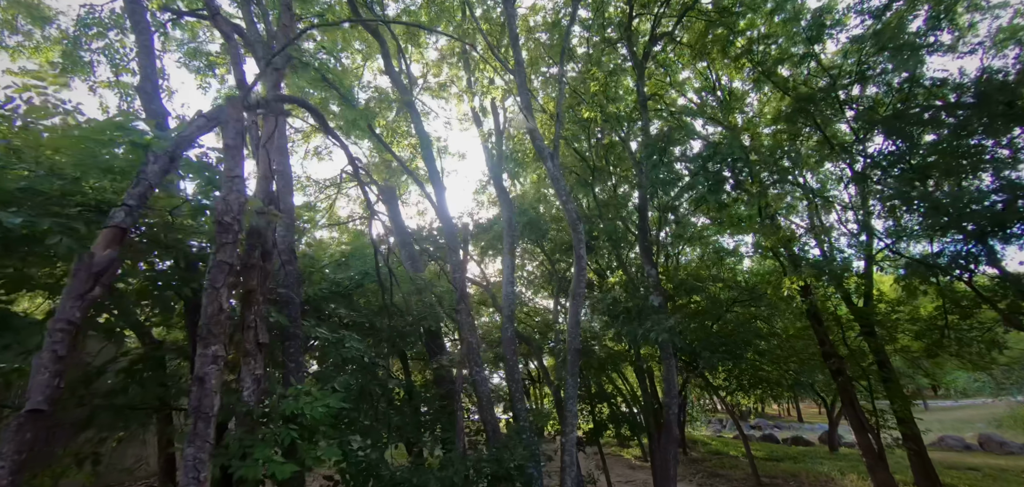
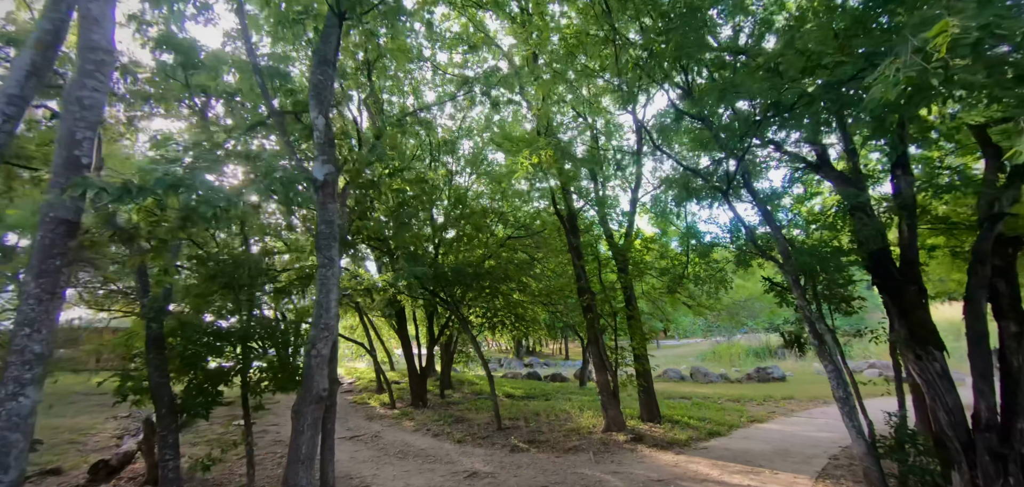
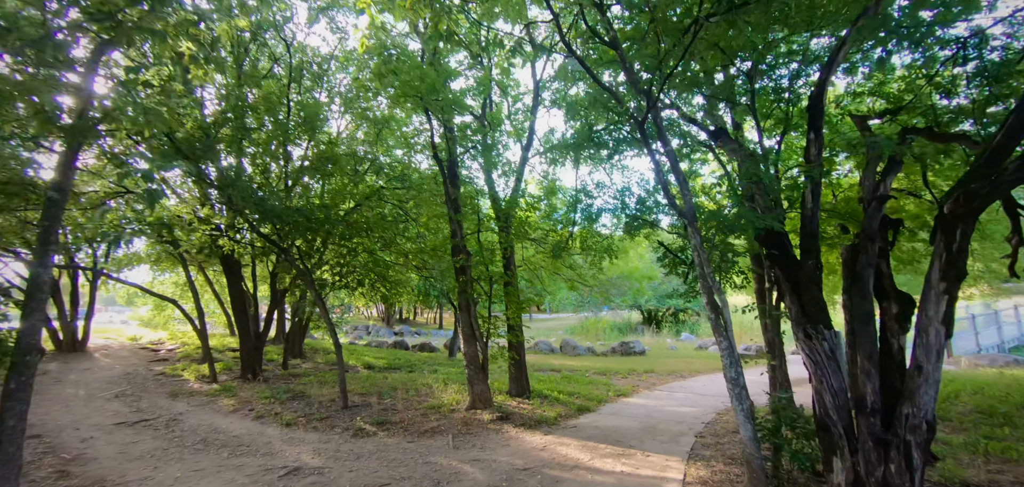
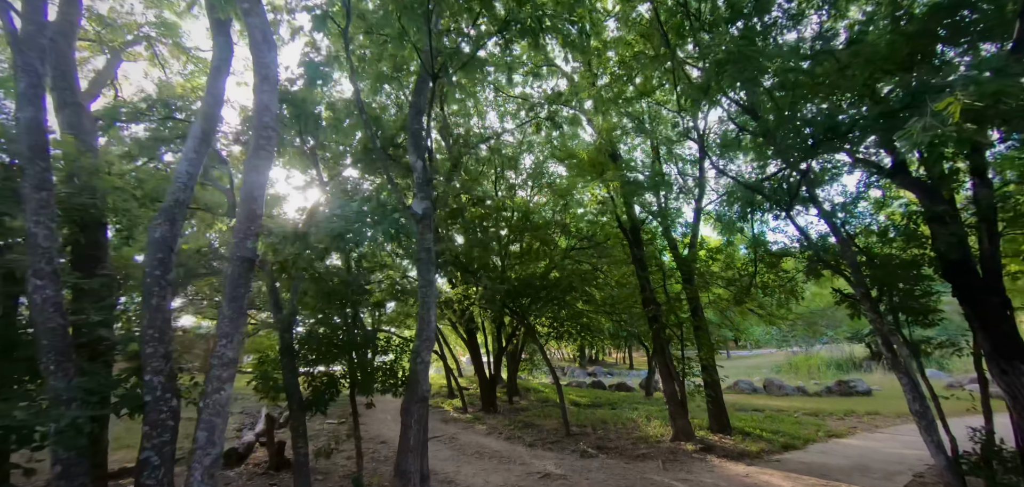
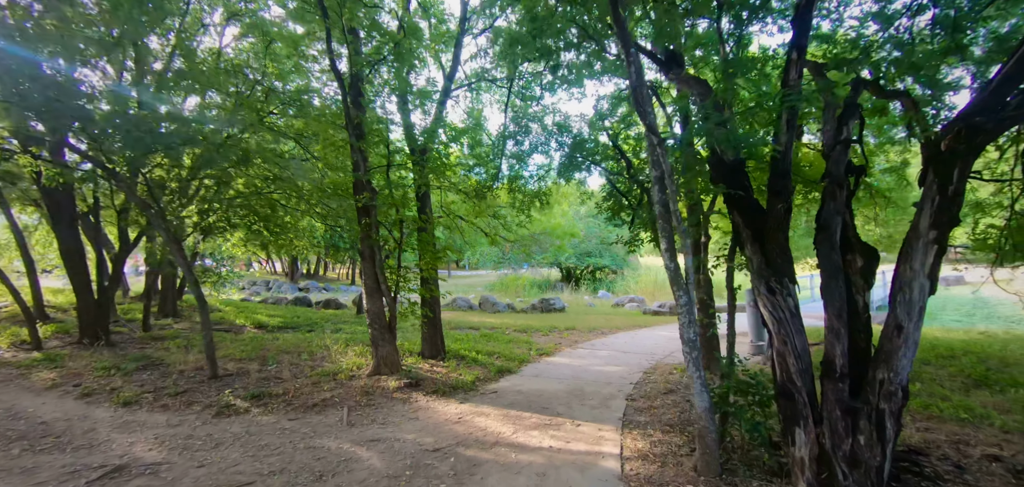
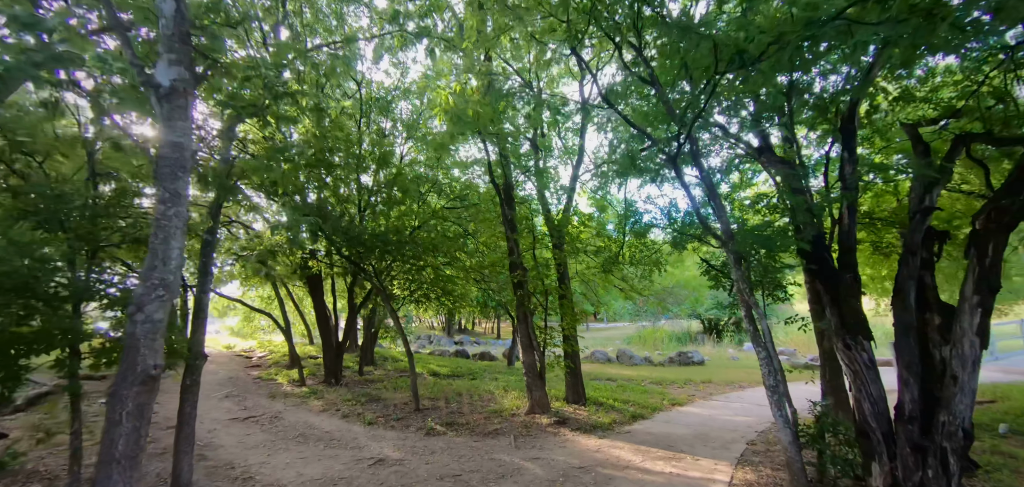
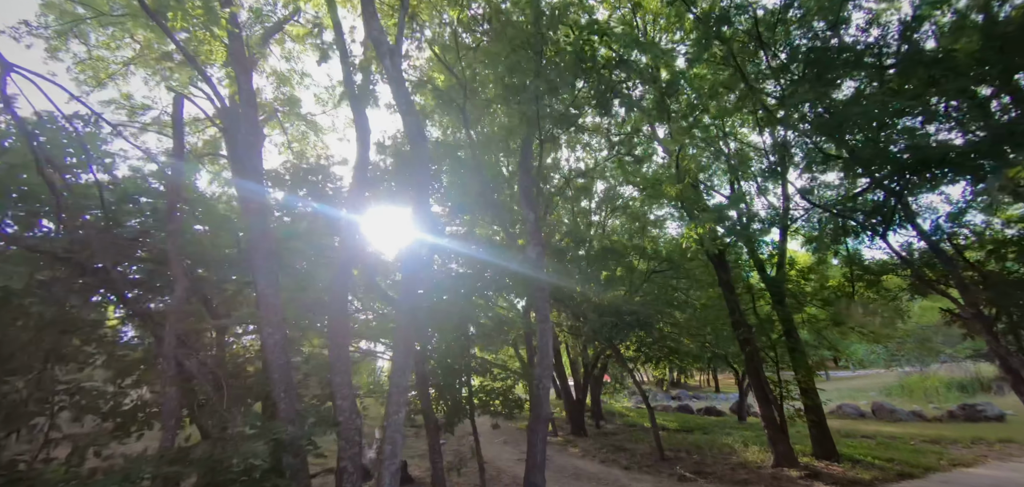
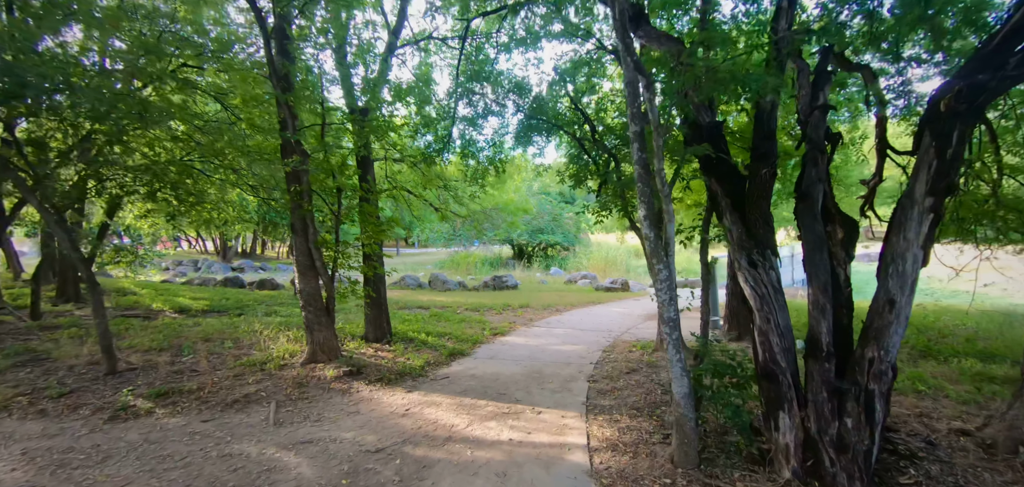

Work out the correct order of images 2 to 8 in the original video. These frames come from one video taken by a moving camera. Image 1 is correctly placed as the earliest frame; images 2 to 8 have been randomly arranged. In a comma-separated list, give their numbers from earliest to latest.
7, 4, 2, 6, 3, 5, 8
